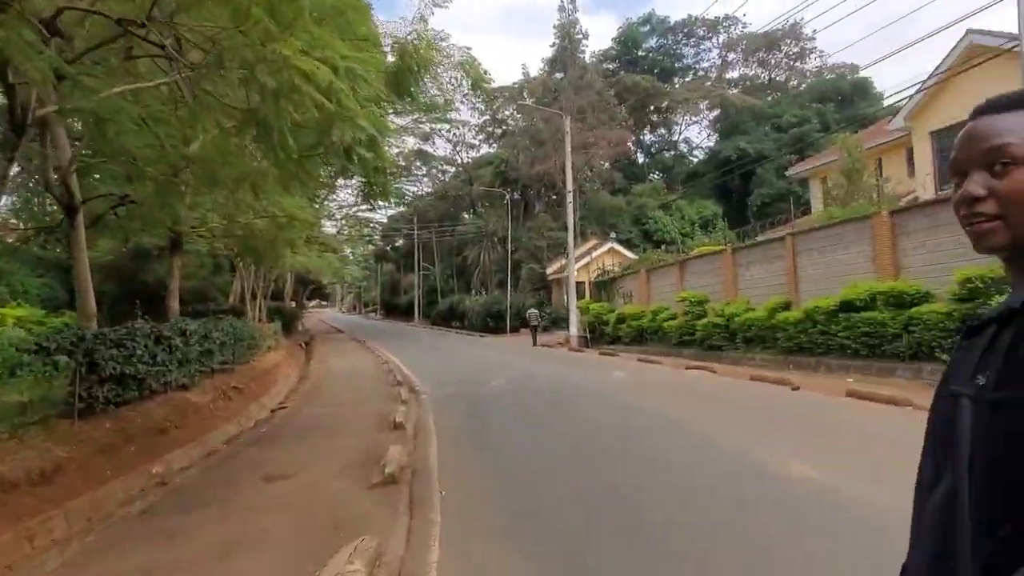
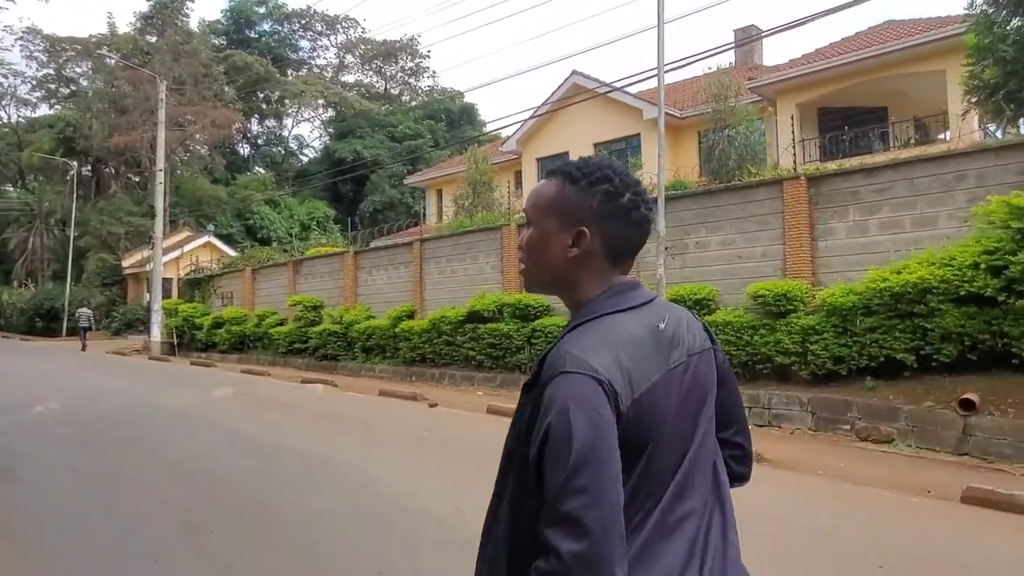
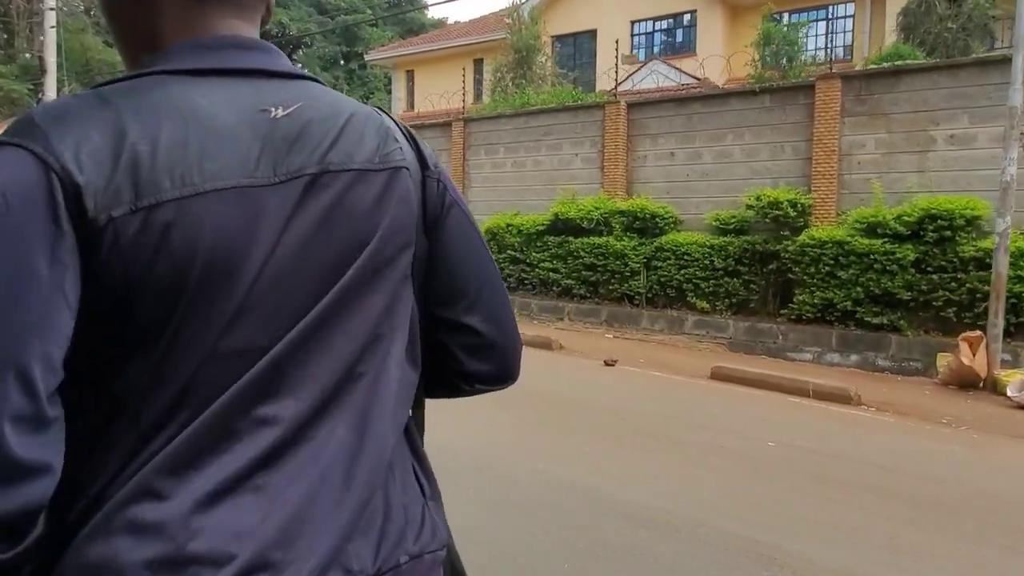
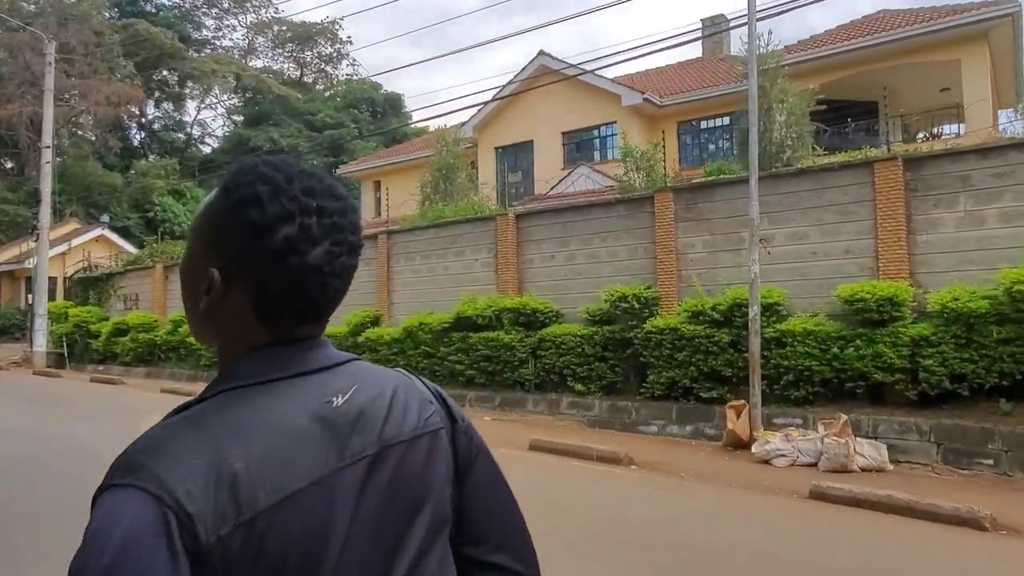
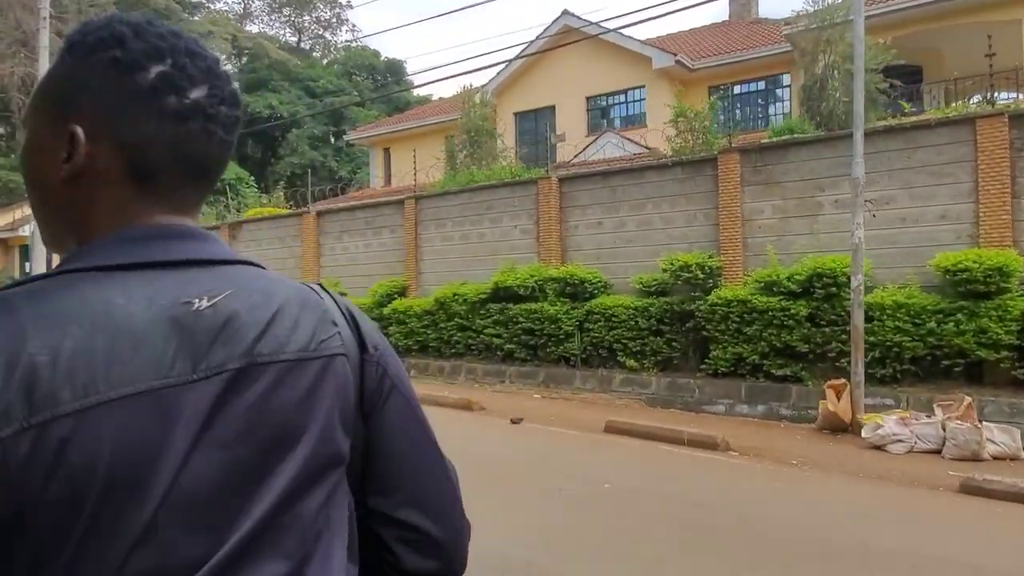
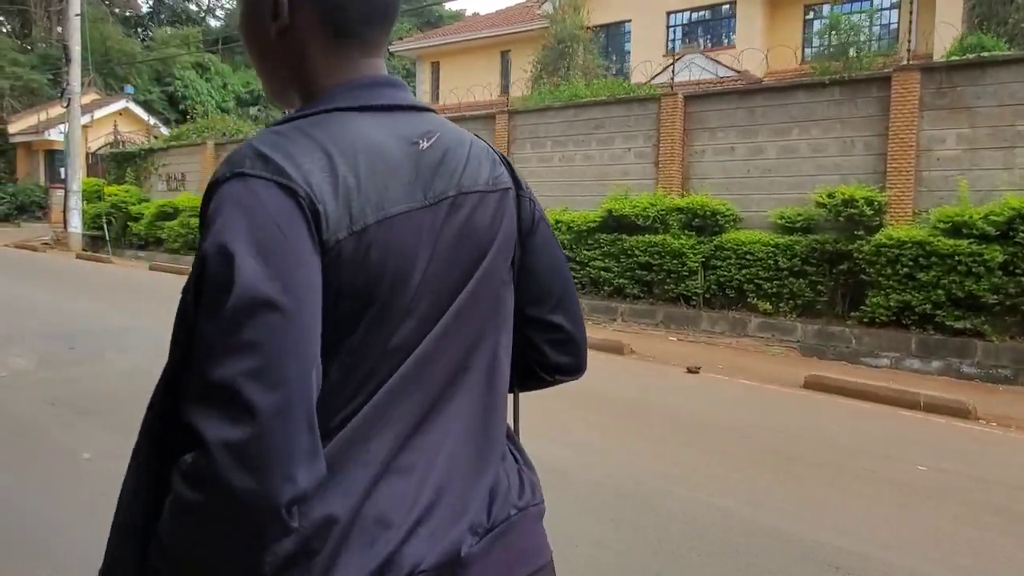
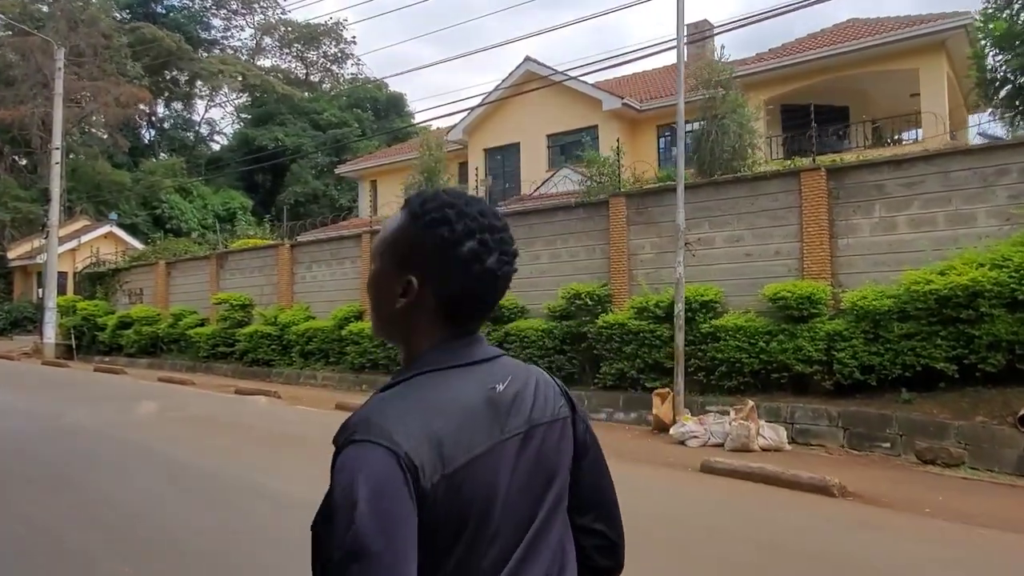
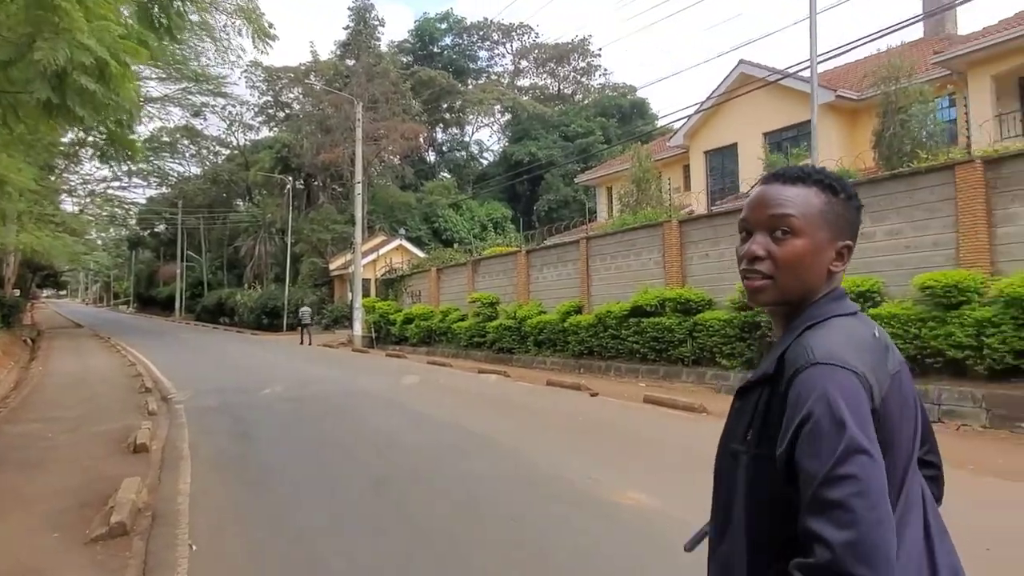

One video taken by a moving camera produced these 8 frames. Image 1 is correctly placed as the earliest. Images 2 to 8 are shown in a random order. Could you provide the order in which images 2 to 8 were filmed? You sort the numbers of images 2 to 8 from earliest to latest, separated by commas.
8, 2, 7, 4, 5, 3, 6
